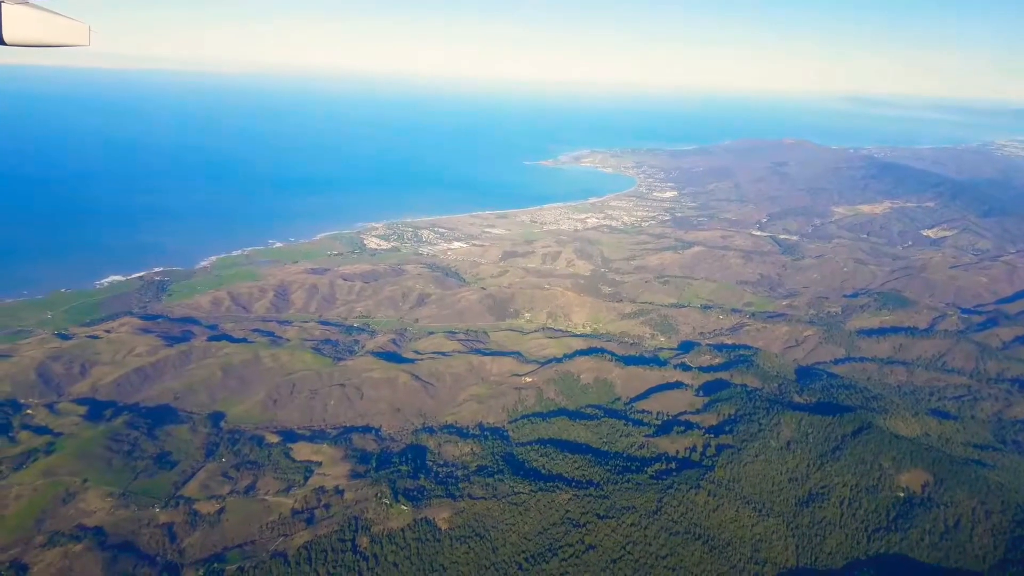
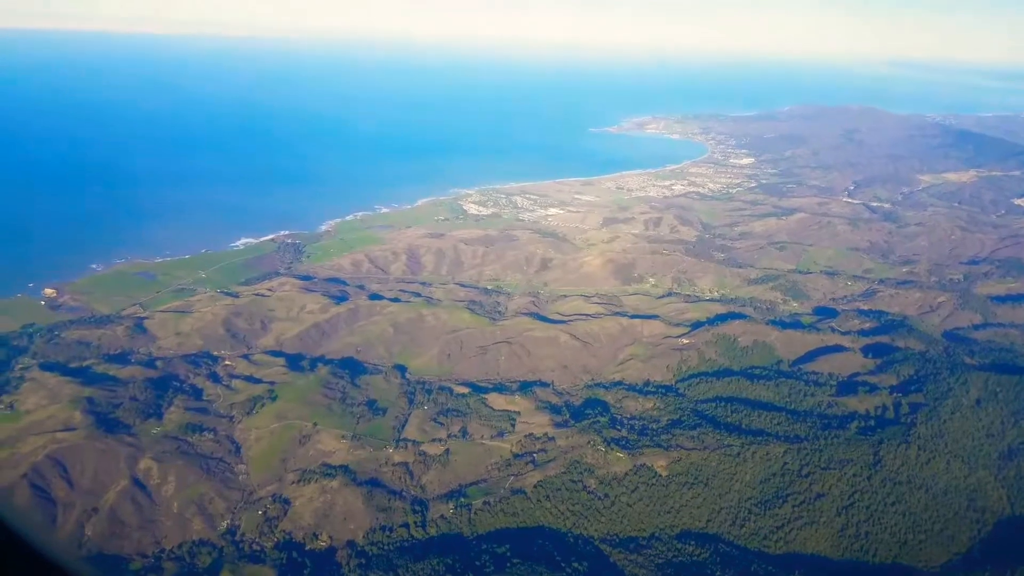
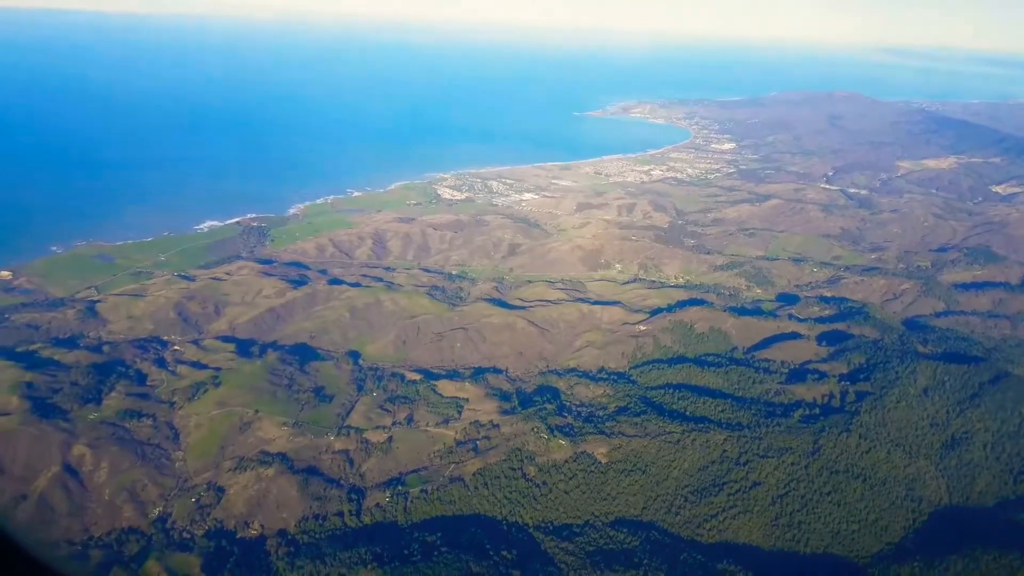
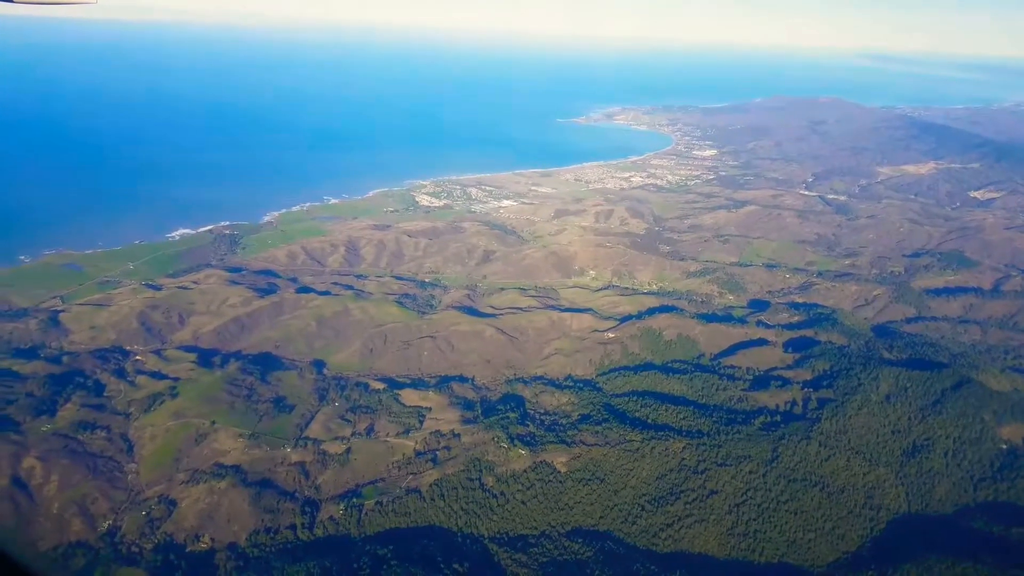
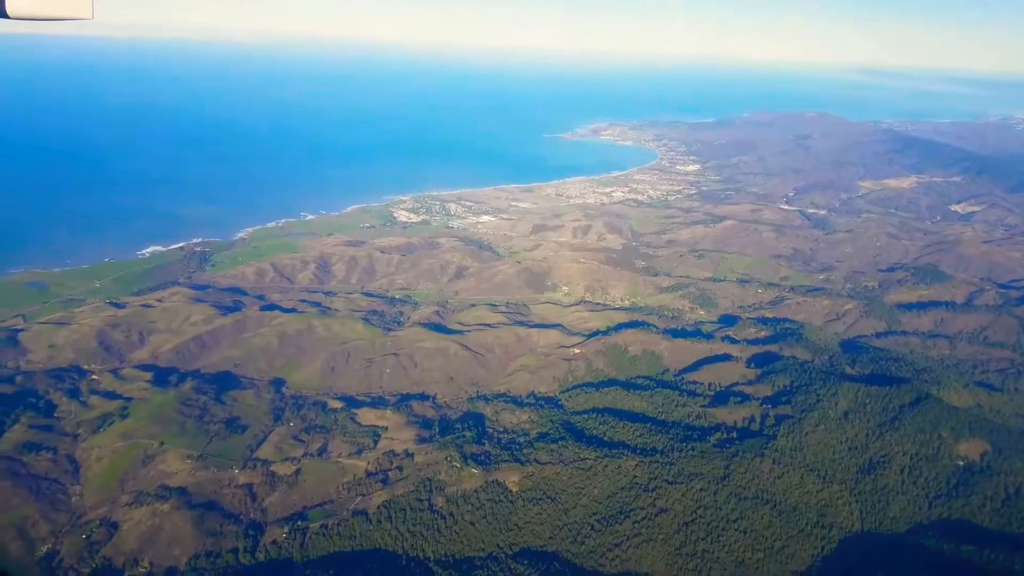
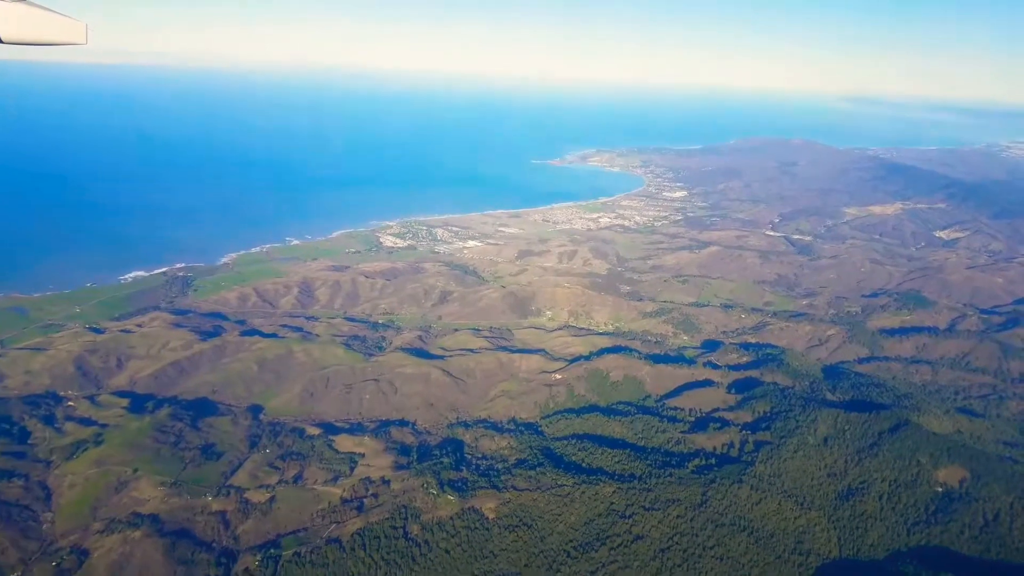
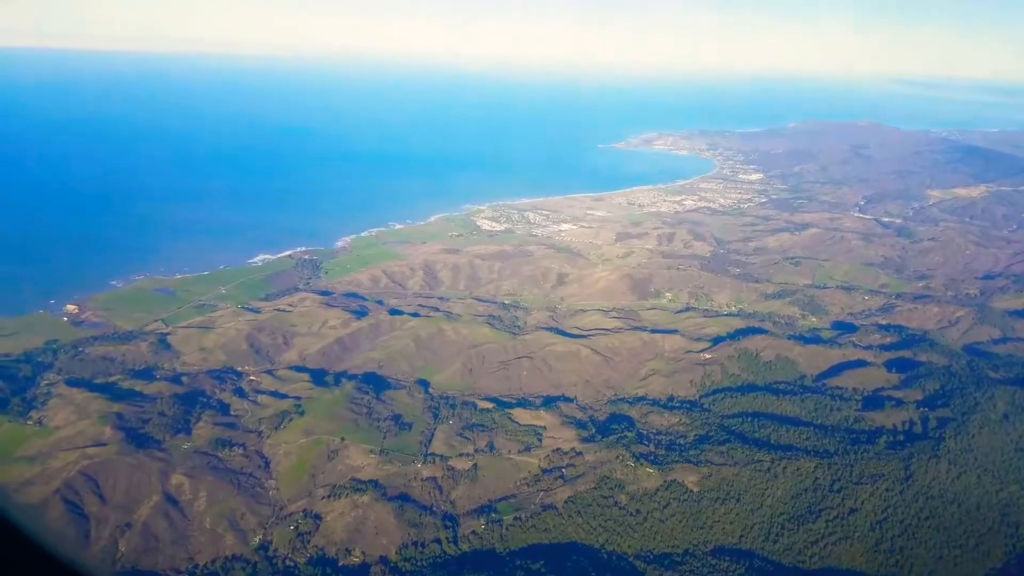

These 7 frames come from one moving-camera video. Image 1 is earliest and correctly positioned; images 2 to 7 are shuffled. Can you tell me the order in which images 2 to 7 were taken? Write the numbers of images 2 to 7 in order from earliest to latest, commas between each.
6, 5, 4, 3, 2, 7
